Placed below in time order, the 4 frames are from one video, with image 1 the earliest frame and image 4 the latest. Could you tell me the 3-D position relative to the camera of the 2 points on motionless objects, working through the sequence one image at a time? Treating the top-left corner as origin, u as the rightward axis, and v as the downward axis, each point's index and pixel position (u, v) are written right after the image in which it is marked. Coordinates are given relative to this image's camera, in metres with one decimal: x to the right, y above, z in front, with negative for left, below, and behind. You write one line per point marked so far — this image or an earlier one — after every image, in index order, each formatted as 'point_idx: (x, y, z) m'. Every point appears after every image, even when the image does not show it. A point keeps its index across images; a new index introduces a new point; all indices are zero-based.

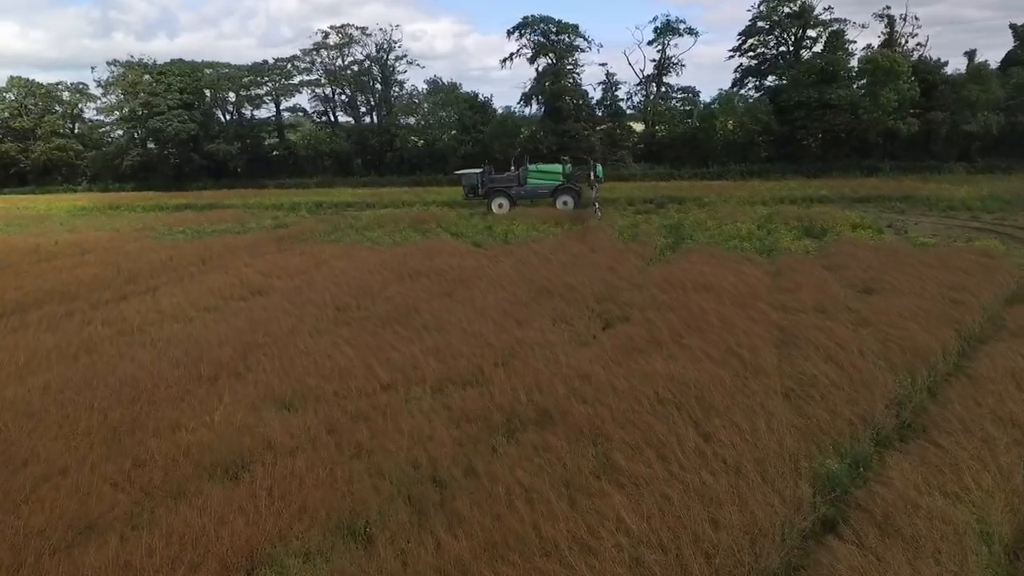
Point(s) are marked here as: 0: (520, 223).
0: (+0.2, +2.1, +20.0) m
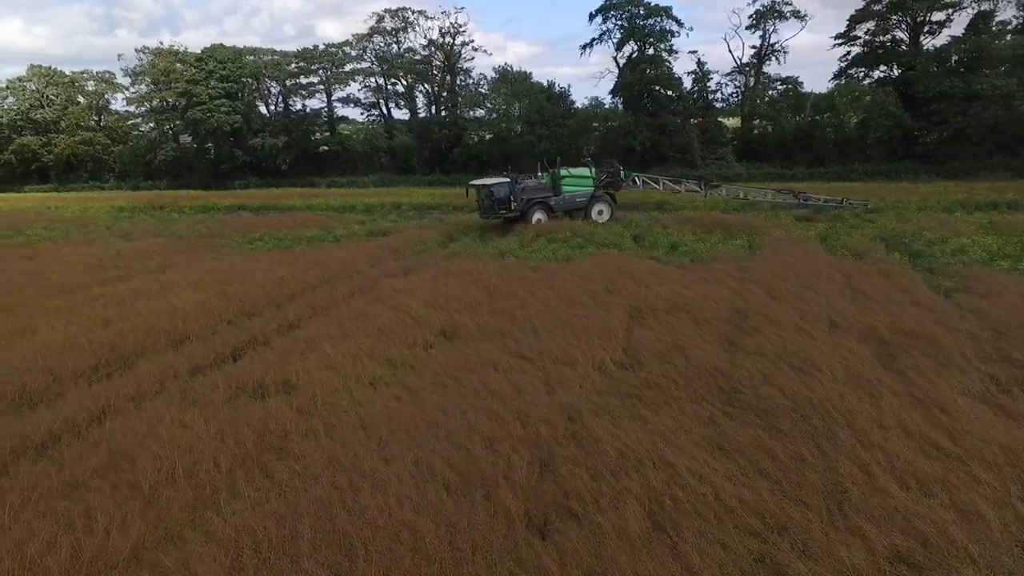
0: (+4.5, +1.5, +16.5) m
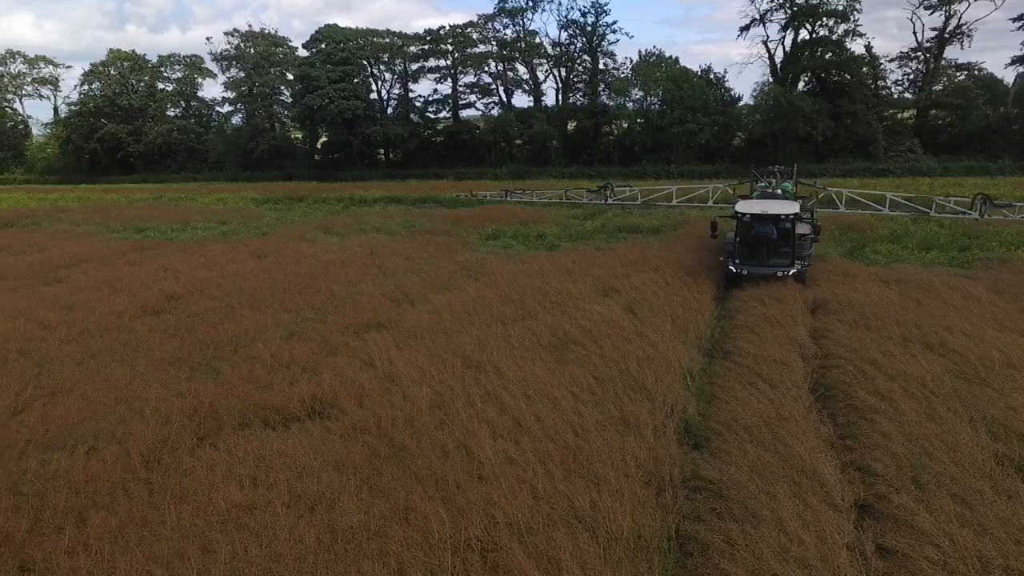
0: (+11.6, +1.3, +13.9) m
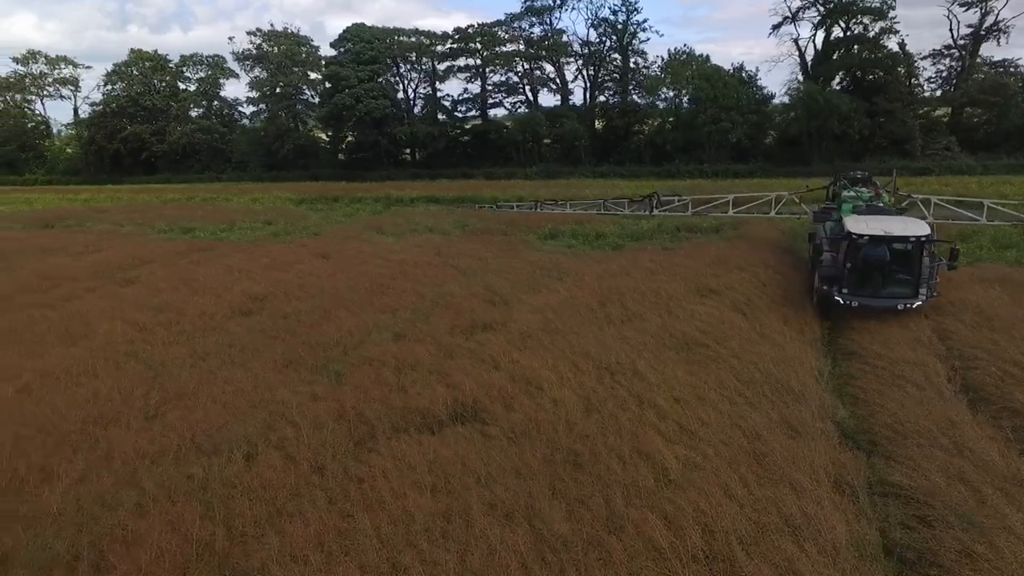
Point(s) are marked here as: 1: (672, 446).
0: (+13.1, +1.3, +13.7) m
1: (+1.3, -1.3, +5.0) m
